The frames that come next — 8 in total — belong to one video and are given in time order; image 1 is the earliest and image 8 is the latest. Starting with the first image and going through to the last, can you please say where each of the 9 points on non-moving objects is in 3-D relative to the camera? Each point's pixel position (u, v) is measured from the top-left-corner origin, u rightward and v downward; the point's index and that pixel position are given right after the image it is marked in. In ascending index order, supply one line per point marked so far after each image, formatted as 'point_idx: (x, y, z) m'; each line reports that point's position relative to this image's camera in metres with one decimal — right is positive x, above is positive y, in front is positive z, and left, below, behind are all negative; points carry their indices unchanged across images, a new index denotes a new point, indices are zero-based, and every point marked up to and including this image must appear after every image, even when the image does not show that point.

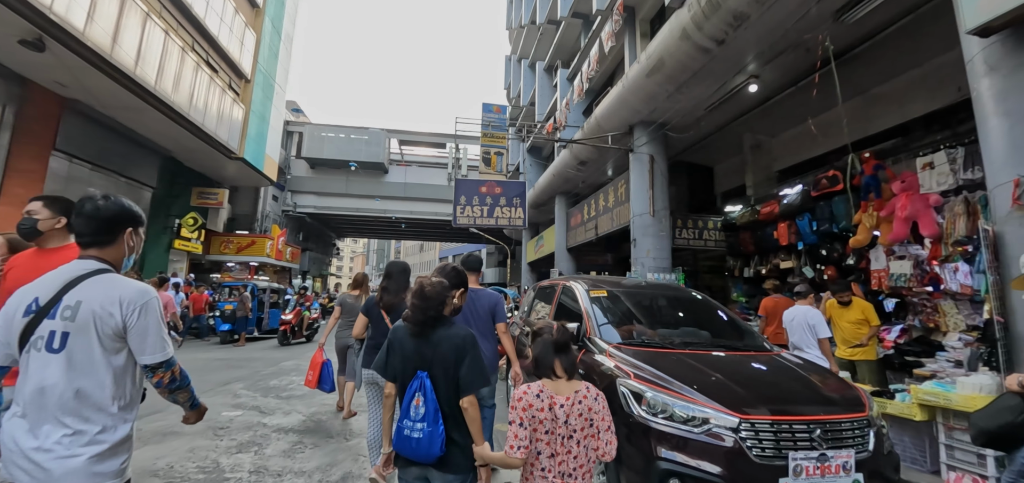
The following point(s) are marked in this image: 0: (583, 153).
0: (+1.9, +2.3, +10.4) m
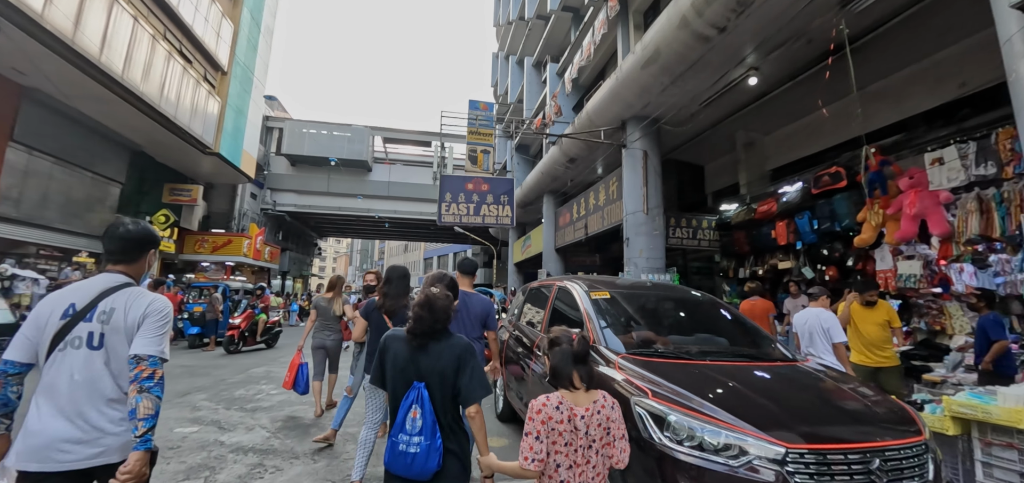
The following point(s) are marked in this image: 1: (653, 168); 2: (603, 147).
0: (+1.6, +2.4, +10.0) m
1: (+3.0, +1.5, +8.1) m
2: (+2.2, +2.3, +9.6) m
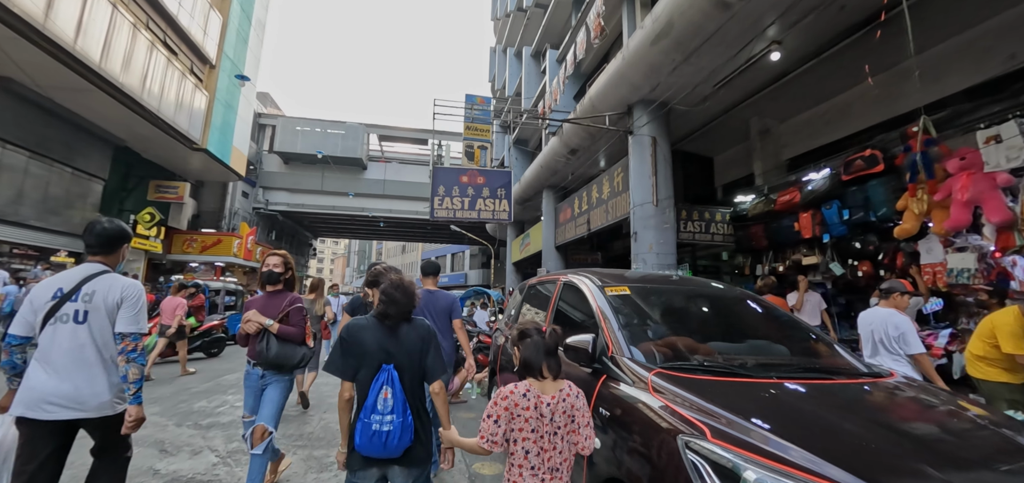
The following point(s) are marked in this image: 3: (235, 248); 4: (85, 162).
0: (+1.5, +2.5, +9.4) m
1: (+2.9, +1.7, +7.4) m
2: (+2.2, +2.4, +8.9) m
3: (-12.2, -0.3, +17.0) m
4: (-12.6, +2.4, +11.3) m
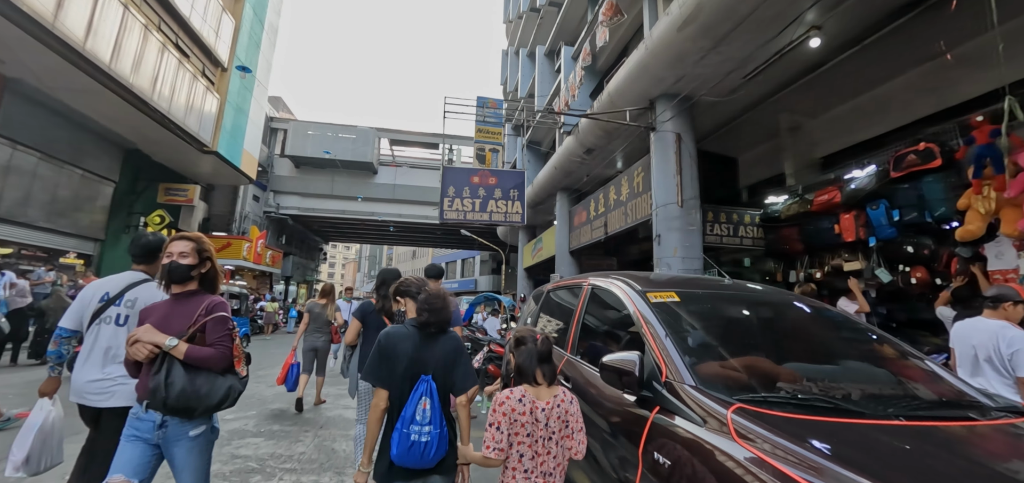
0: (+1.8, +2.4, +8.9) m
1: (+3.2, +1.6, +6.9) m
2: (+2.5, +2.3, +8.4) m
3: (-11.7, -0.4, +16.9) m
4: (-12.3, +2.3, +11.3) m
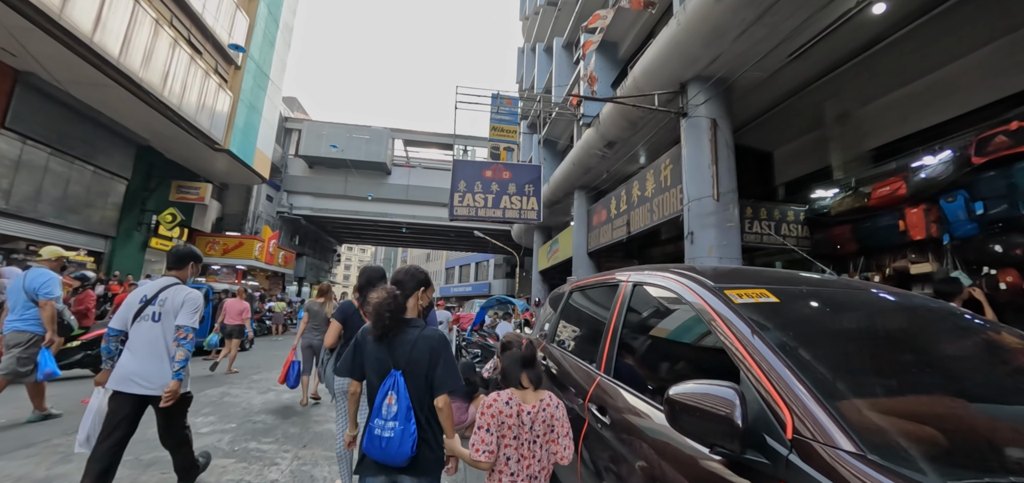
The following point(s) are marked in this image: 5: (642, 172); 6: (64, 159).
0: (+2.1, +2.4, +8.3) m
1: (+3.4, +1.6, +6.2) m
2: (+2.8, +2.3, +7.8) m
3: (-11.1, -0.4, +16.7) m
4: (-11.8, +2.4, +11.1) m
5: (+2.8, +1.5, +8.2) m
6: (-11.8, +2.2, +9.9) m
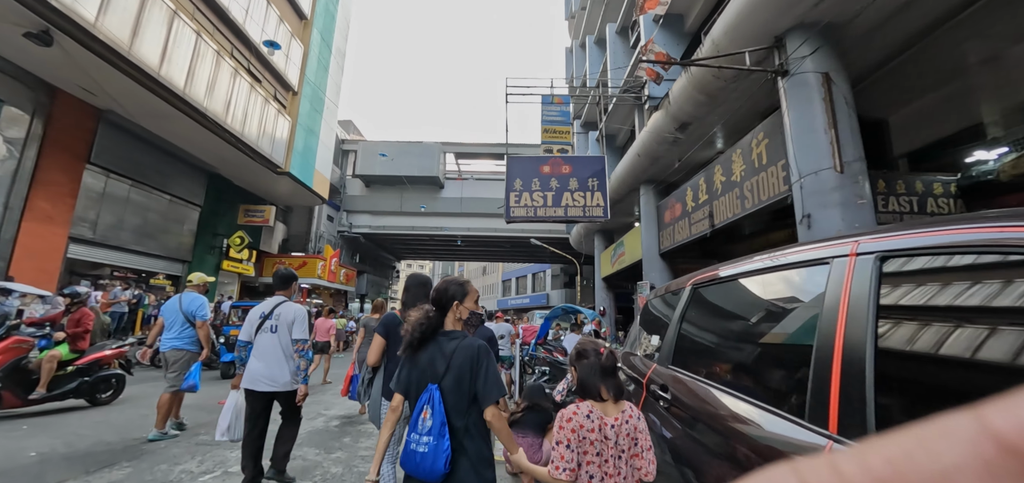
0: (+3.2, +2.5, +7.2) m
1: (+4.2, +1.8, +4.9) m
2: (+3.8, +2.4, +6.6) m
3: (-8.6, -1.3, +17.2) m
4: (-10.3, +1.6, +11.9) m
5: (+3.9, +1.6, +7.0) m
6: (-10.3, +1.5, +10.7) m
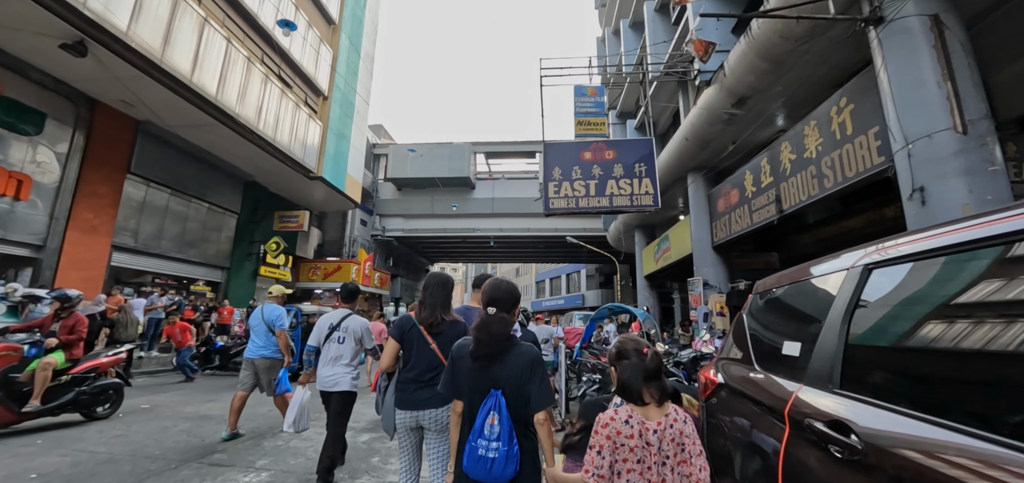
0: (+3.8, +2.6, +6.3) m
1: (+4.6, +2.0, +4.0) m
2: (+4.3, +2.6, +5.7) m
3: (-7.1, -1.5, +17.2) m
4: (-9.2, +1.4, +12.1) m
5: (+4.4, +1.8, +6.1) m
6: (-9.4, +1.2, +10.9) m
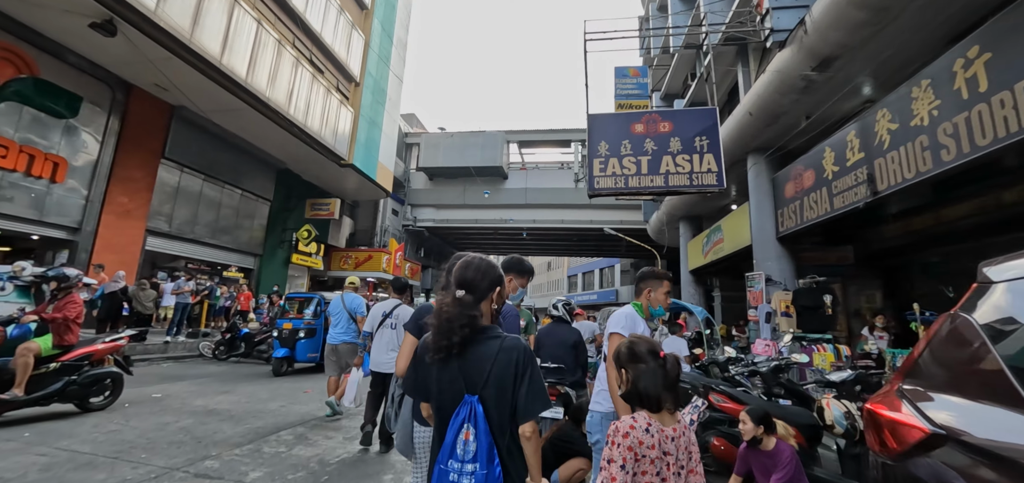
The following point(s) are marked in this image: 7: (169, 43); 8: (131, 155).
0: (+4.3, +2.8, +5.3) m
1: (+5.0, +2.1, +2.9) m
2: (+4.8, +2.8, +4.6) m
3: (-5.6, -1.0, +17.1) m
4: (-8.2, +1.8, +12.1) m
5: (+5.0, +1.9, +5.0) m
6: (-8.4, +1.6, +10.9) m
7: (-6.5, +3.8, +7.3) m
8: (-8.5, +1.9, +8.6) m
